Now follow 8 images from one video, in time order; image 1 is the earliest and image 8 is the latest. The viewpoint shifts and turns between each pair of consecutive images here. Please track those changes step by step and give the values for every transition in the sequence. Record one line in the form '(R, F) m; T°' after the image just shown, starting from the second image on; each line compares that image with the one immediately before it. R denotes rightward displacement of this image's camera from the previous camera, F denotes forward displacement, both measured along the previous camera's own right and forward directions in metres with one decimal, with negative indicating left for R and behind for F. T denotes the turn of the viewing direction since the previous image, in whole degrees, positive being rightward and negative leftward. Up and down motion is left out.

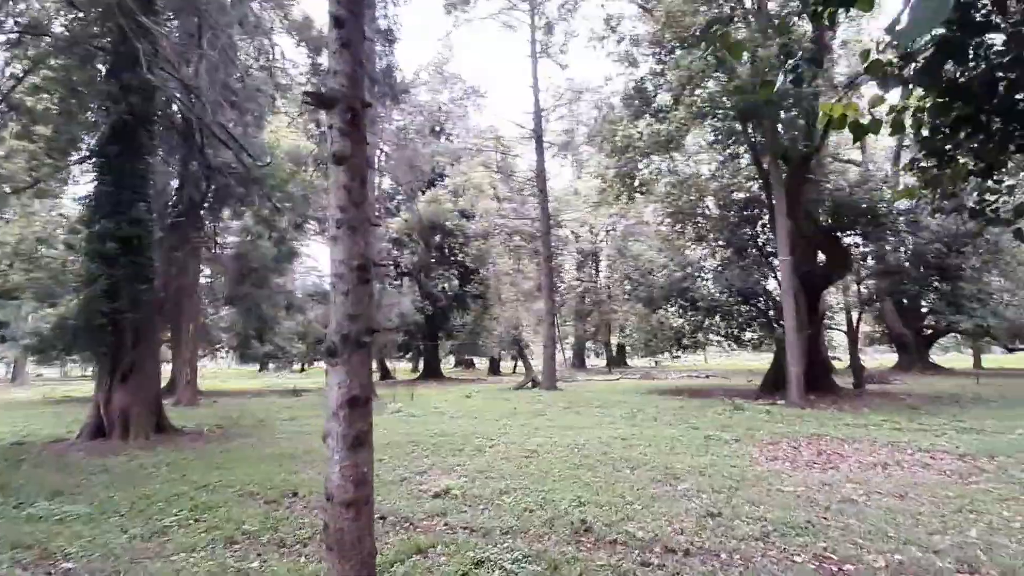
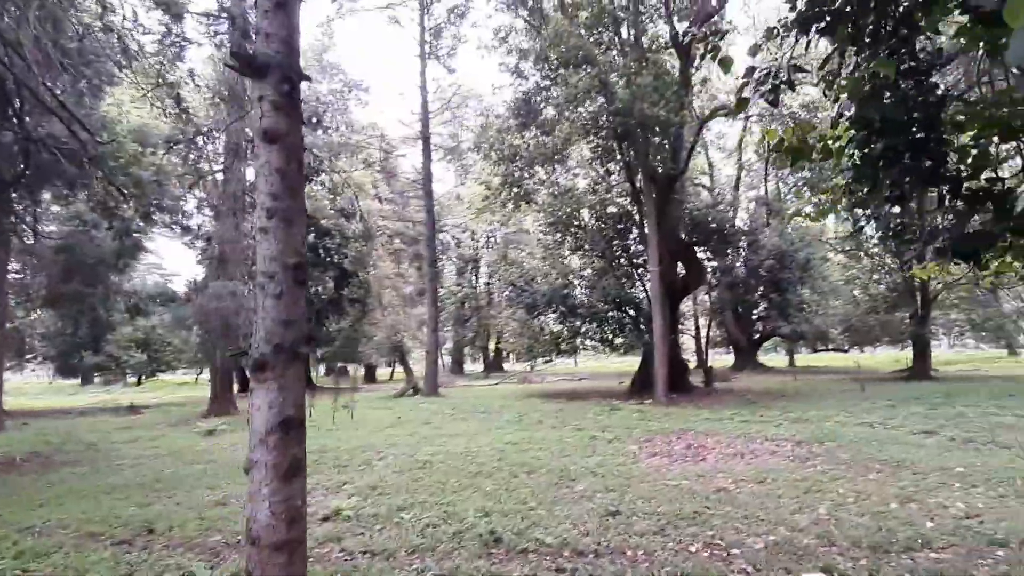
(-0.4, -0.2) m; +12°
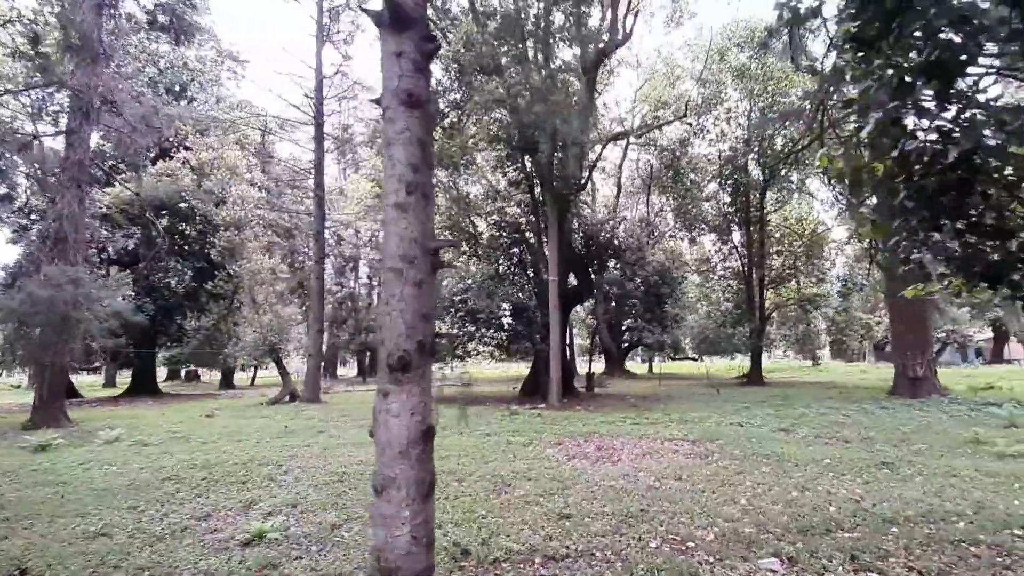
(-0.8, +0.2) m; +13°
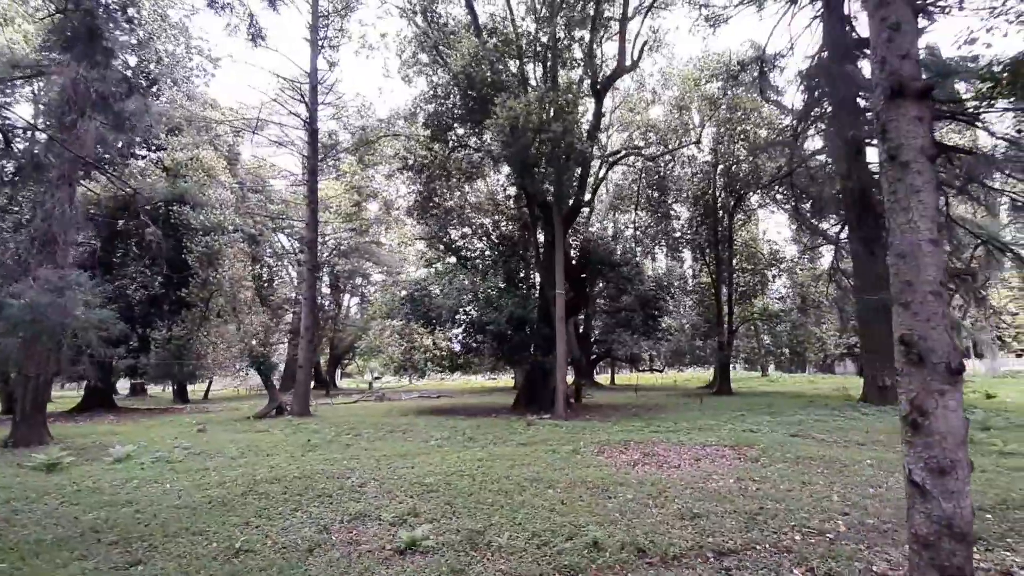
(-1.8, -0.2) m; +7°
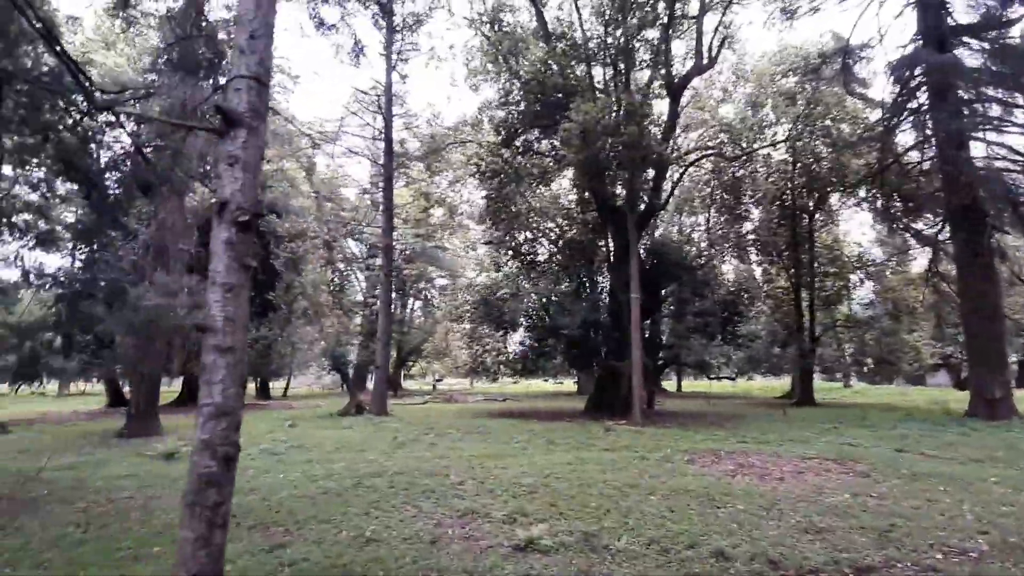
(-0.5, -0.1) m; -5°
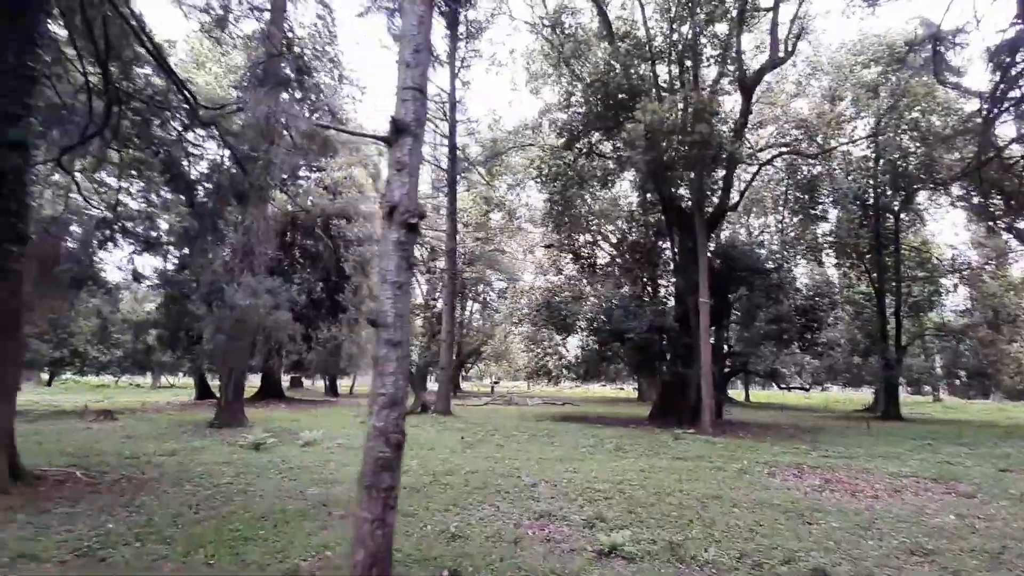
(-0.3, 0.0) m; -5°
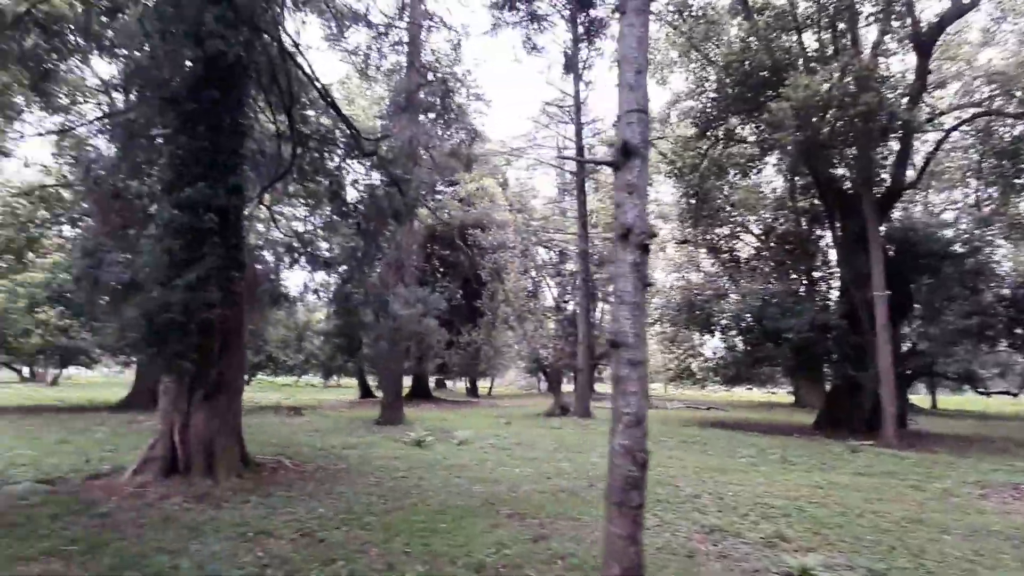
(-0.3, +0.3) m; -11°
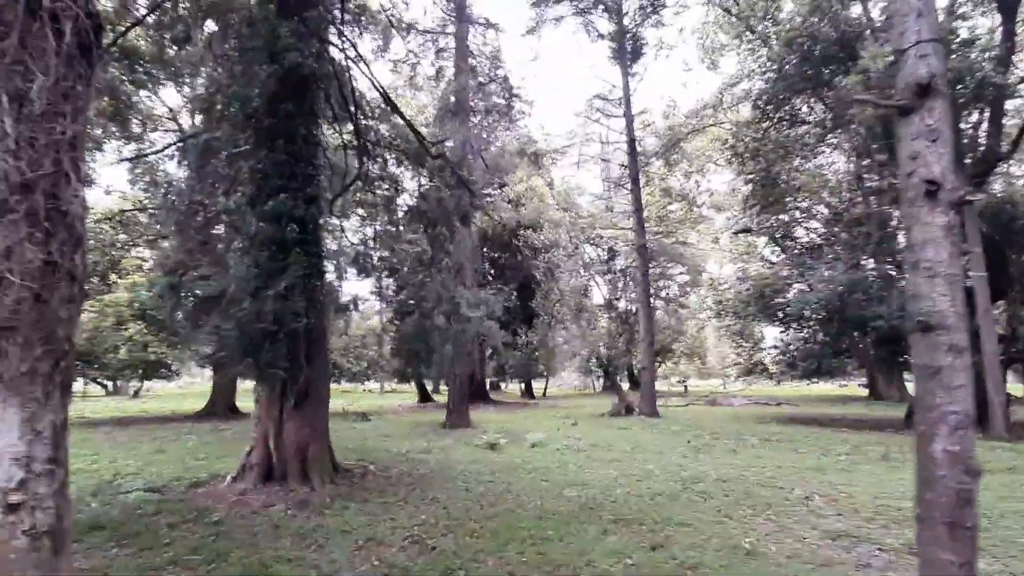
(-0.4, +0.2) m; -4°
